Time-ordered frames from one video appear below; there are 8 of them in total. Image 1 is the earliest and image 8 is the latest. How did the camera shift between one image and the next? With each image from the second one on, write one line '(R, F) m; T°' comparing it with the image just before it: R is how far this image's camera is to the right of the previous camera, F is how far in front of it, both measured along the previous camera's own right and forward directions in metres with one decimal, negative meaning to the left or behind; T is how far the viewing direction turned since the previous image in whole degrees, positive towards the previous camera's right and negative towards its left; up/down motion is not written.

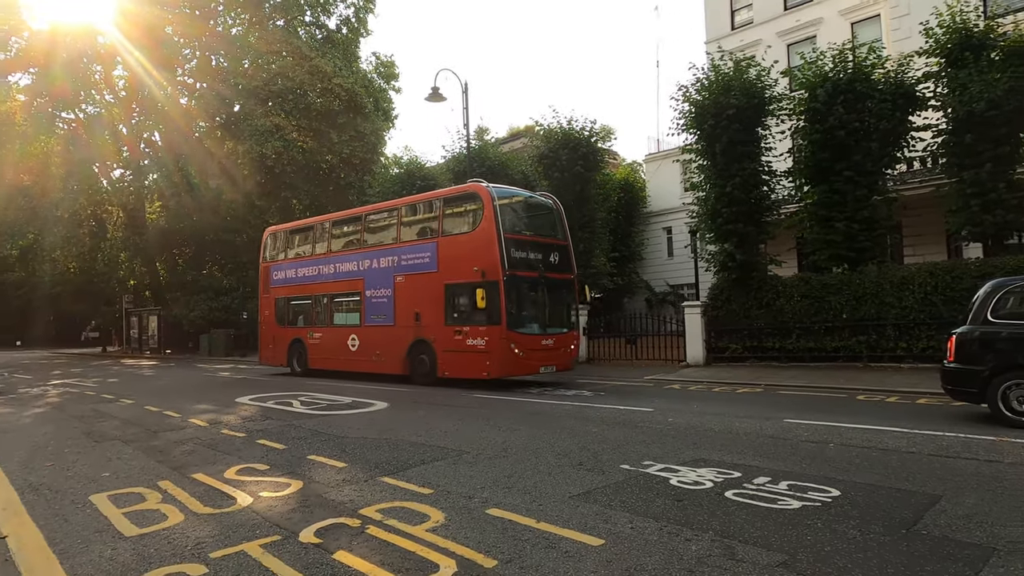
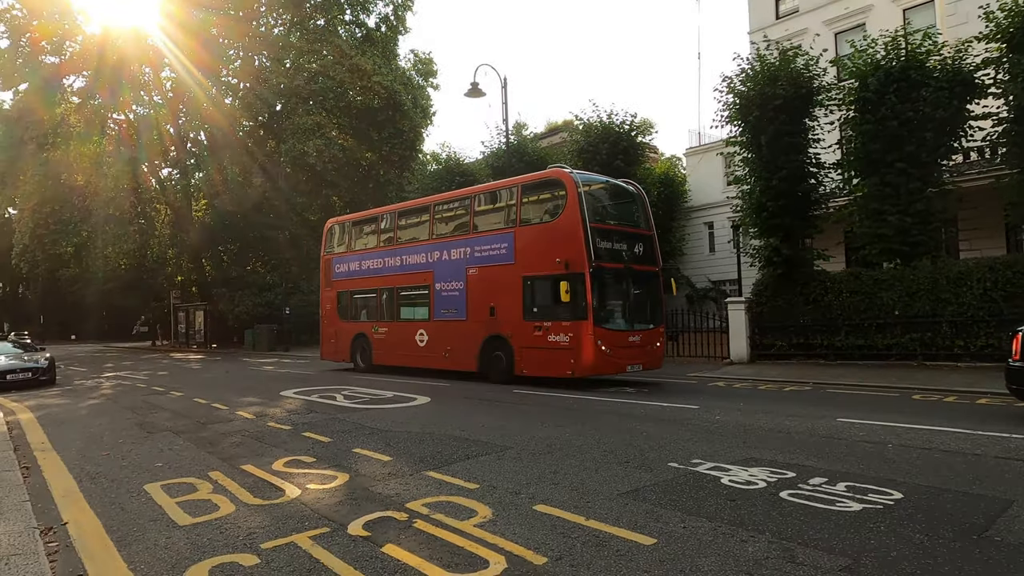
(-0.1, +0.1) m; -3°
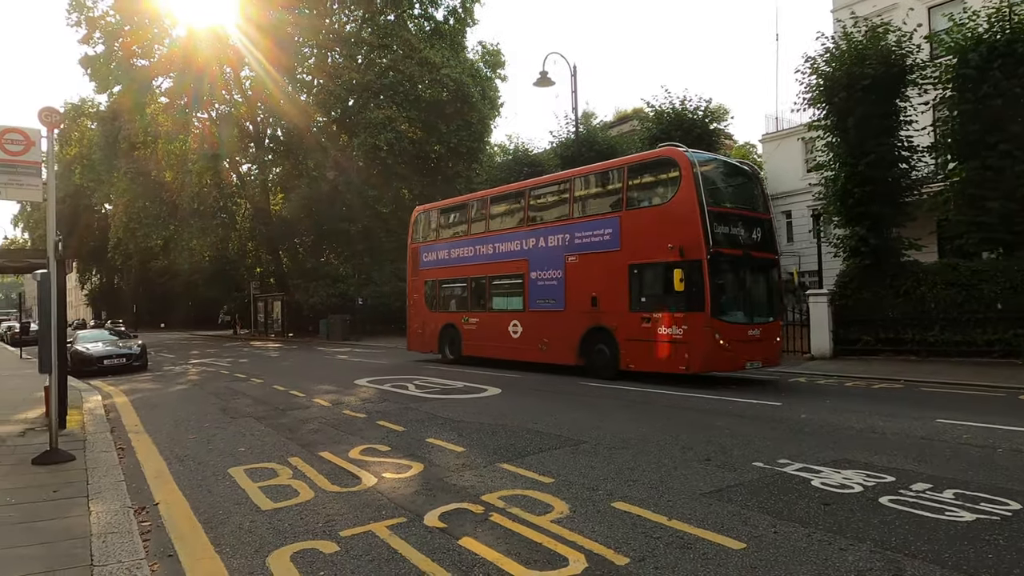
(-0.1, +0.1) m; -6°
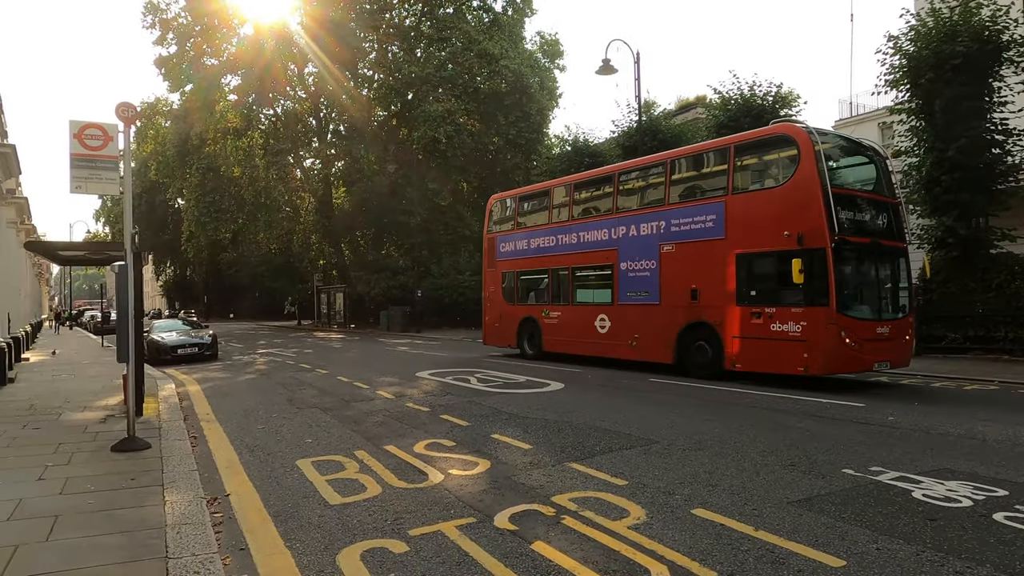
(-0.1, +0.2) m; -5°
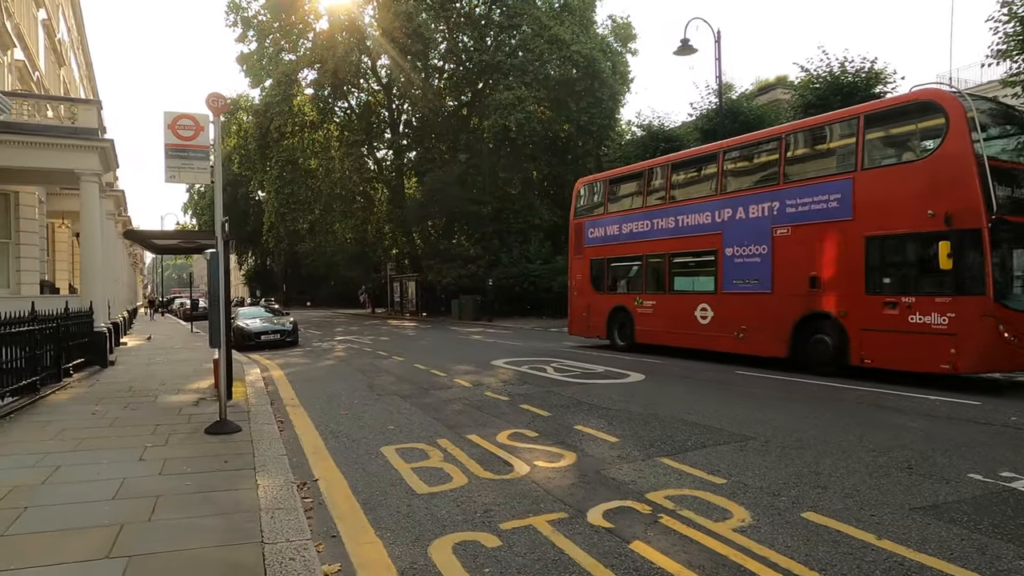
(-0.2, +0.2) m; -6°
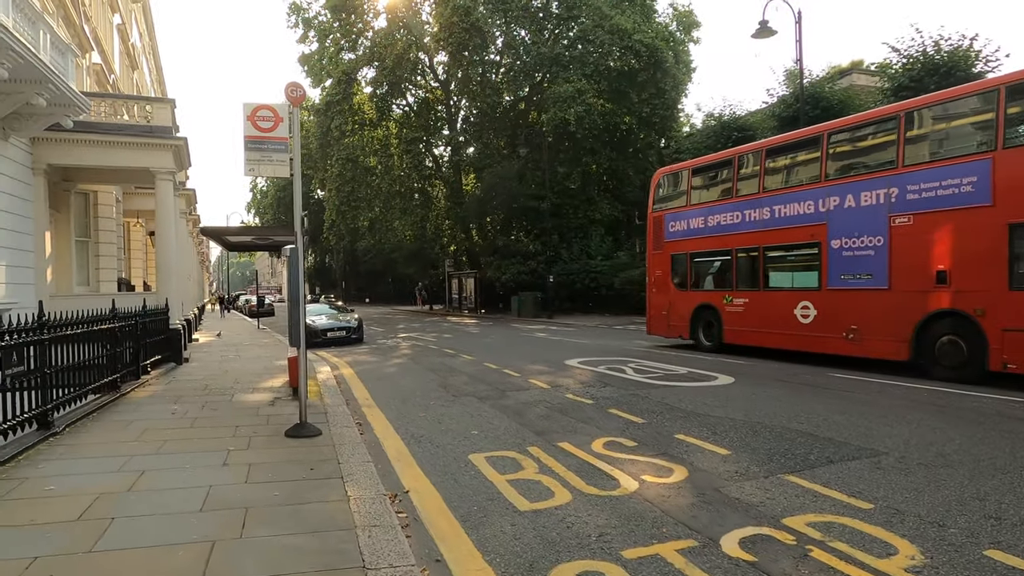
(-0.4, +0.5) m; -4°
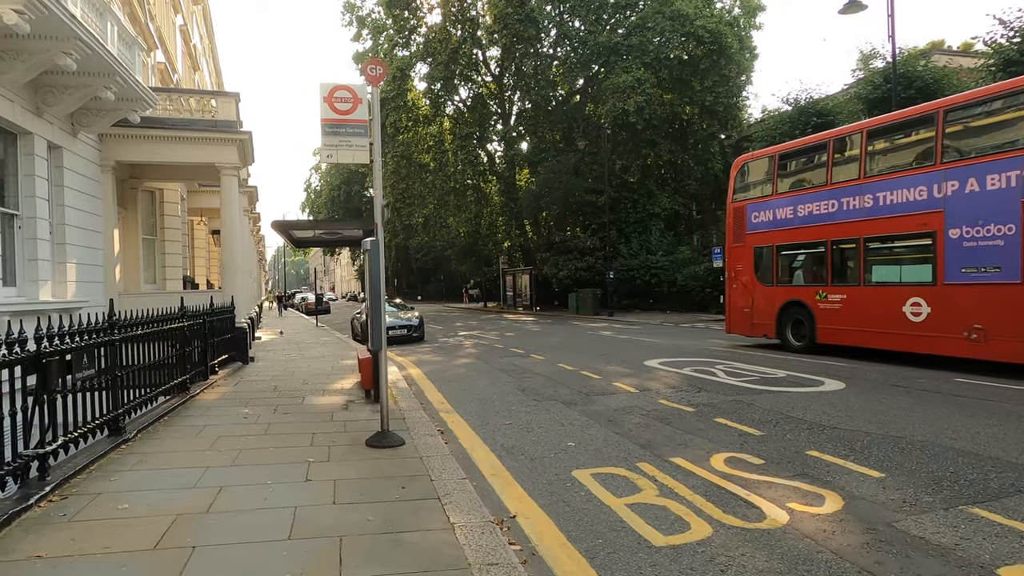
(-0.5, +0.7) m; -4°
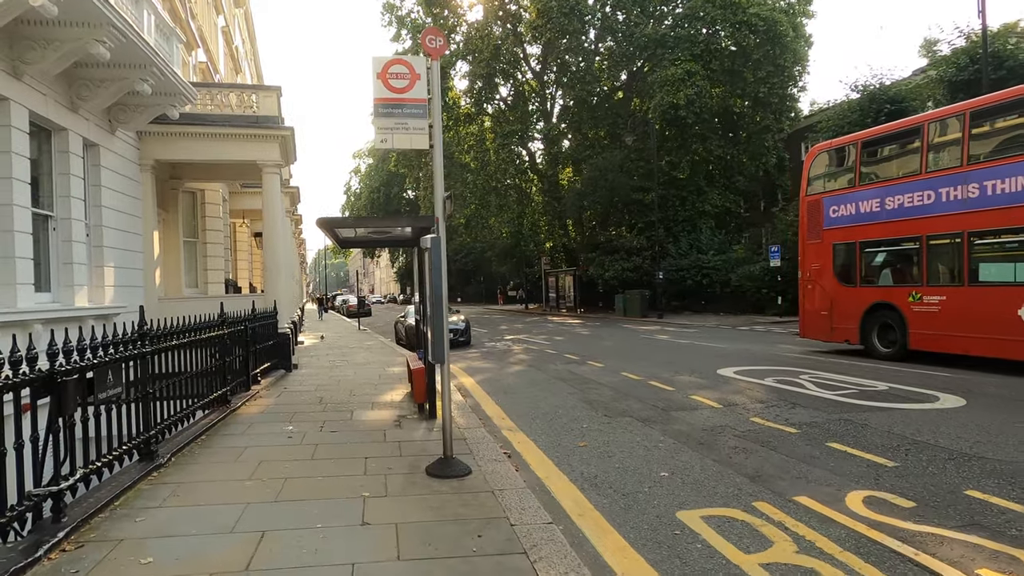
(-0.4, +0.9) m; -3°
